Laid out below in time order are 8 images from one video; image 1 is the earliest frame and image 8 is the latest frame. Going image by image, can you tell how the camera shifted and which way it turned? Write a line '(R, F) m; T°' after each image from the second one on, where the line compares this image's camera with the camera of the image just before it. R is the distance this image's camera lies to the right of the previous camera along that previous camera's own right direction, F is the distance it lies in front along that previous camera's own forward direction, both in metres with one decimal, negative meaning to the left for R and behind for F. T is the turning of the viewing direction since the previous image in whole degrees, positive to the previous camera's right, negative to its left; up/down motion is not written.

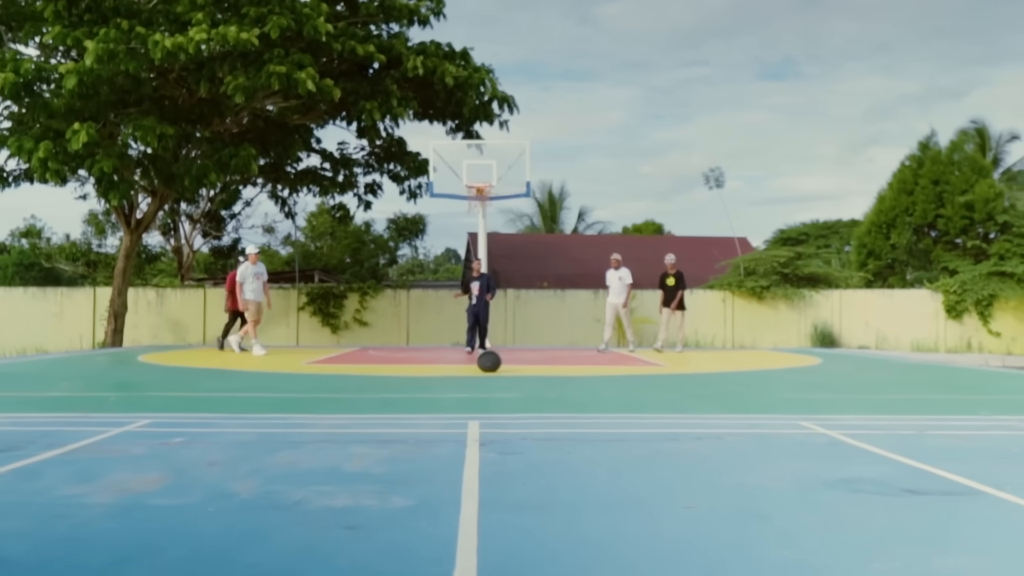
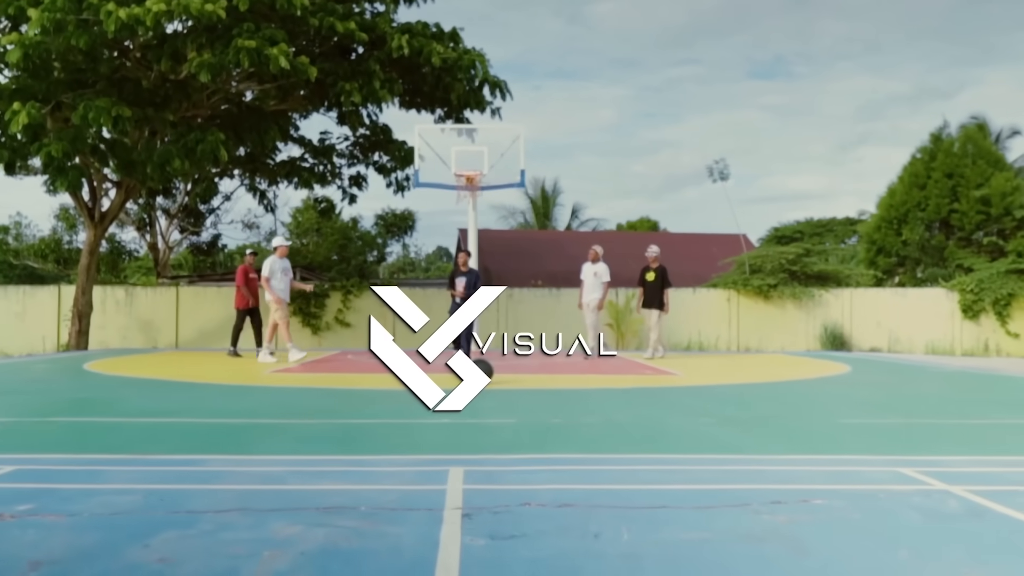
(0.0, +1.2) m; +1°
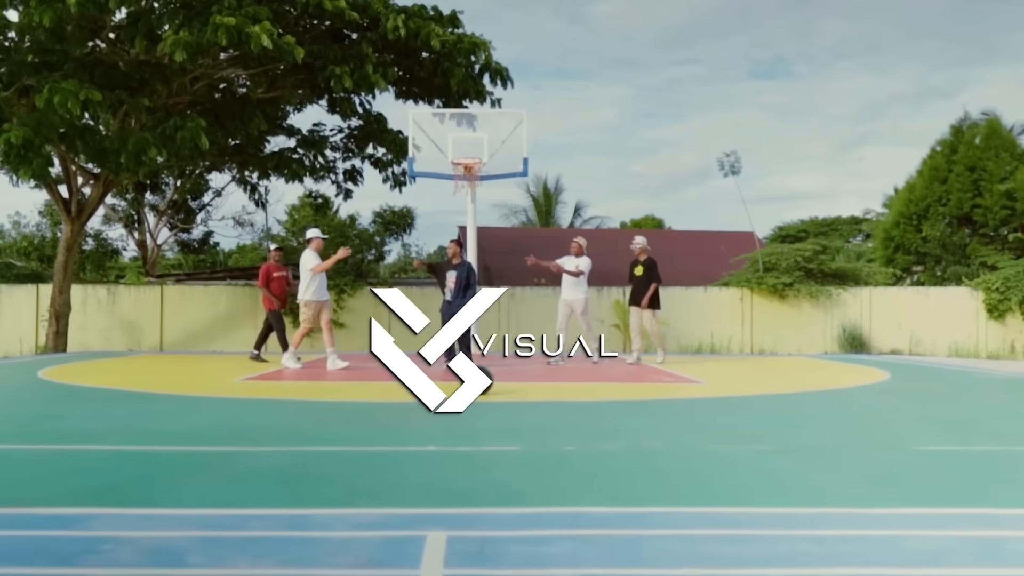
(0.0, +0.9) m; 0°
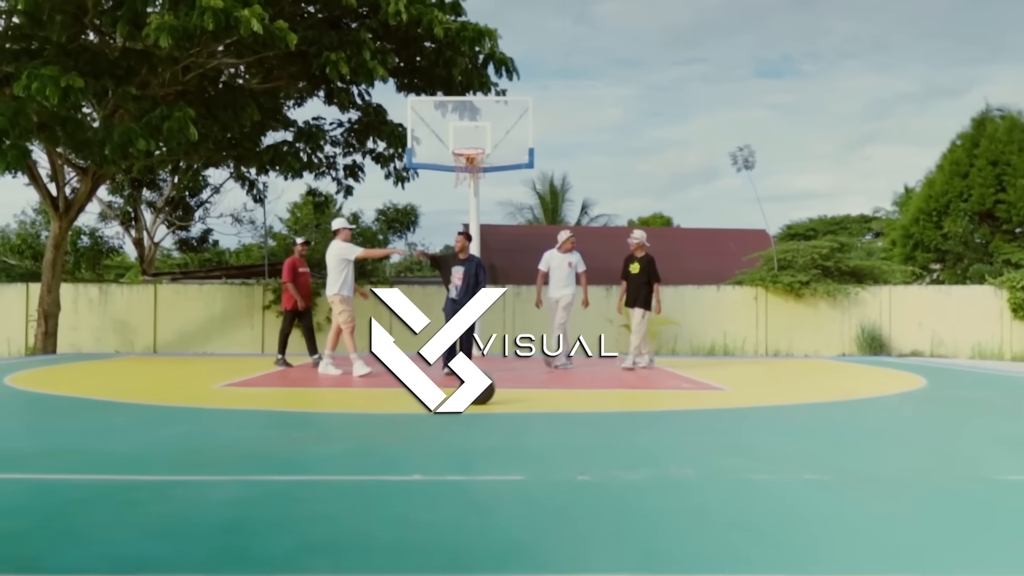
(0.0, +0.6) m; 0°
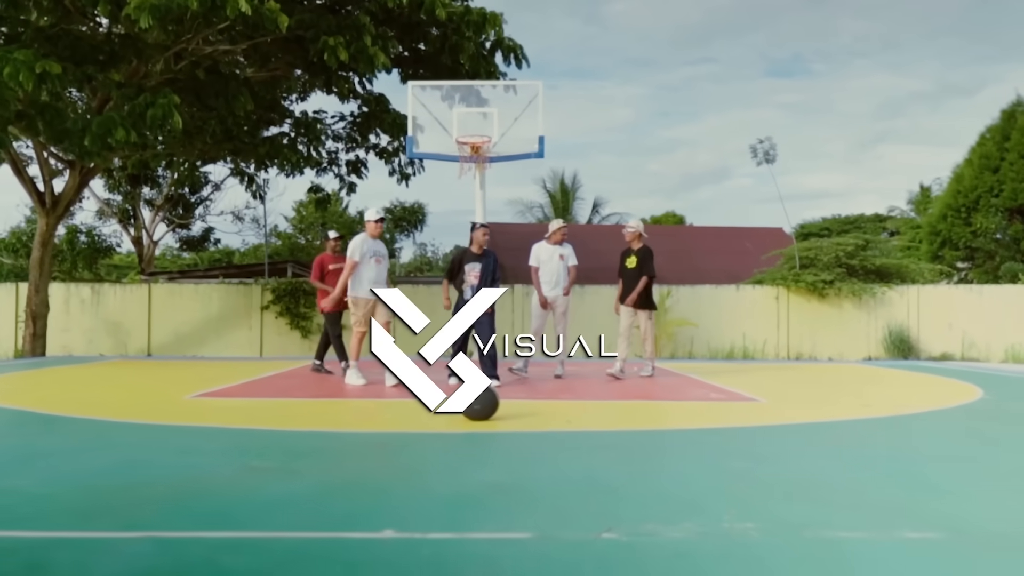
(0.0, +0.8) m; -1°
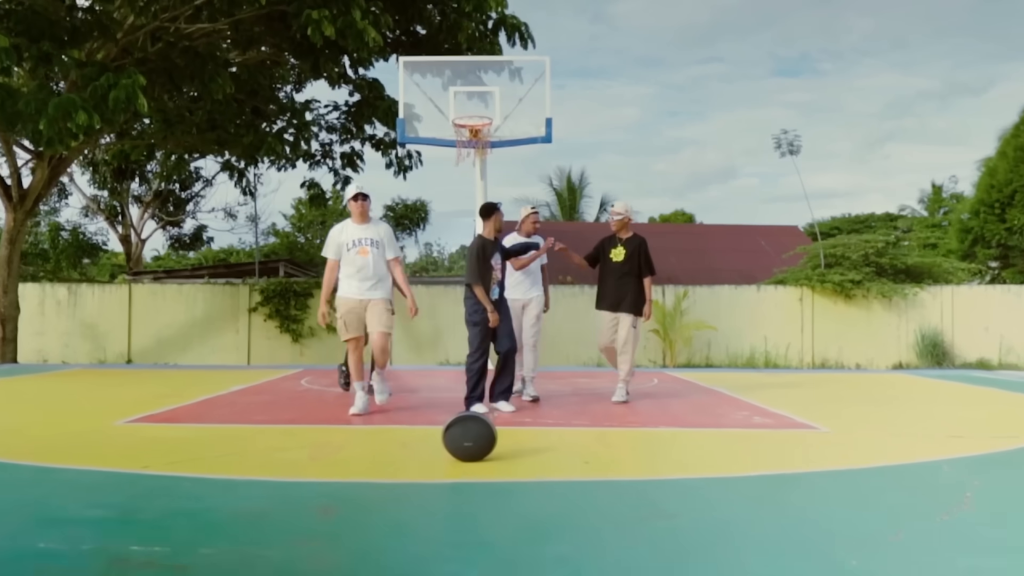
(0.0, +1.1) m; 0°
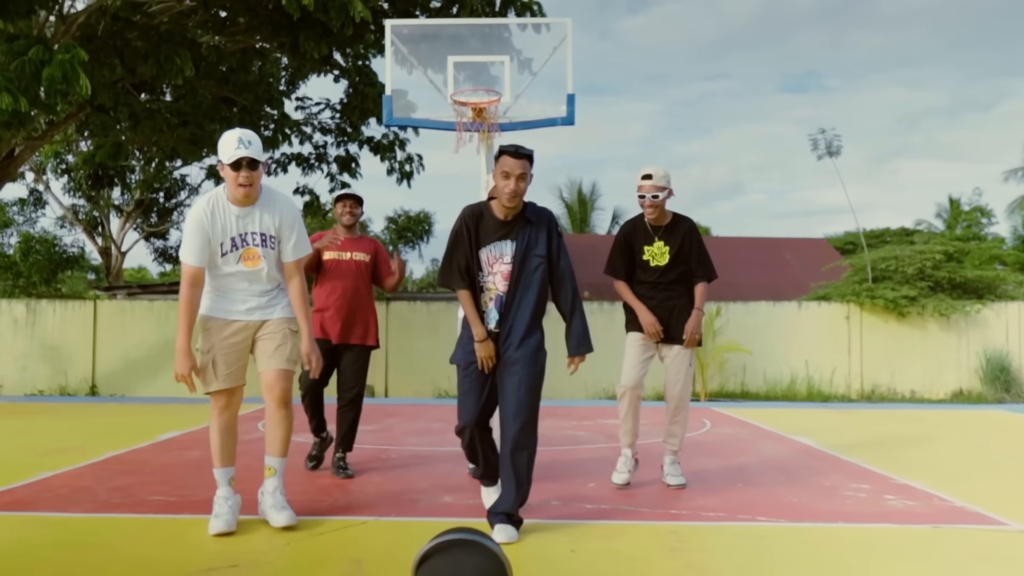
(0.0, +1.7) m; 0°
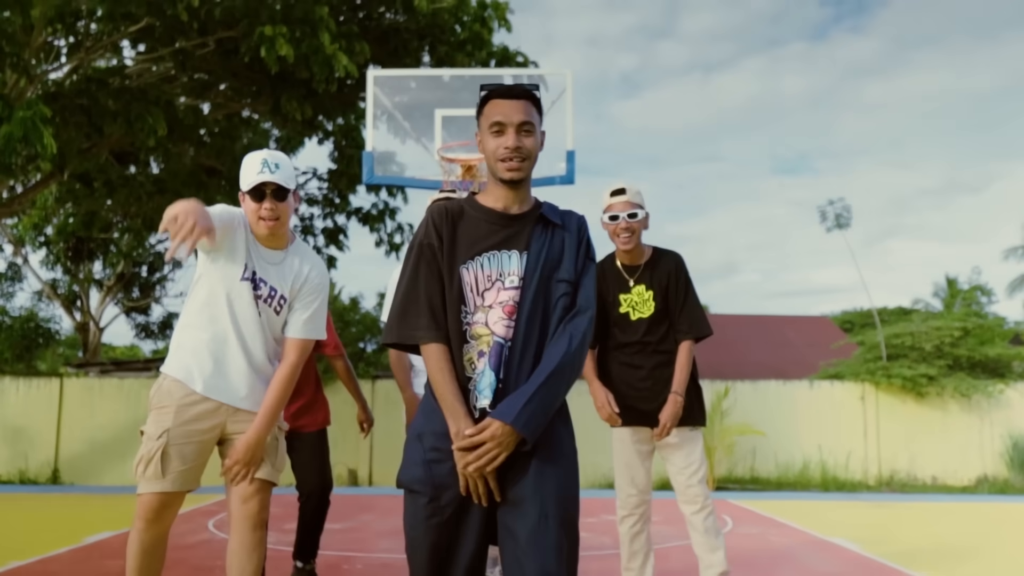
(0.0, +0.8) m; 0°
